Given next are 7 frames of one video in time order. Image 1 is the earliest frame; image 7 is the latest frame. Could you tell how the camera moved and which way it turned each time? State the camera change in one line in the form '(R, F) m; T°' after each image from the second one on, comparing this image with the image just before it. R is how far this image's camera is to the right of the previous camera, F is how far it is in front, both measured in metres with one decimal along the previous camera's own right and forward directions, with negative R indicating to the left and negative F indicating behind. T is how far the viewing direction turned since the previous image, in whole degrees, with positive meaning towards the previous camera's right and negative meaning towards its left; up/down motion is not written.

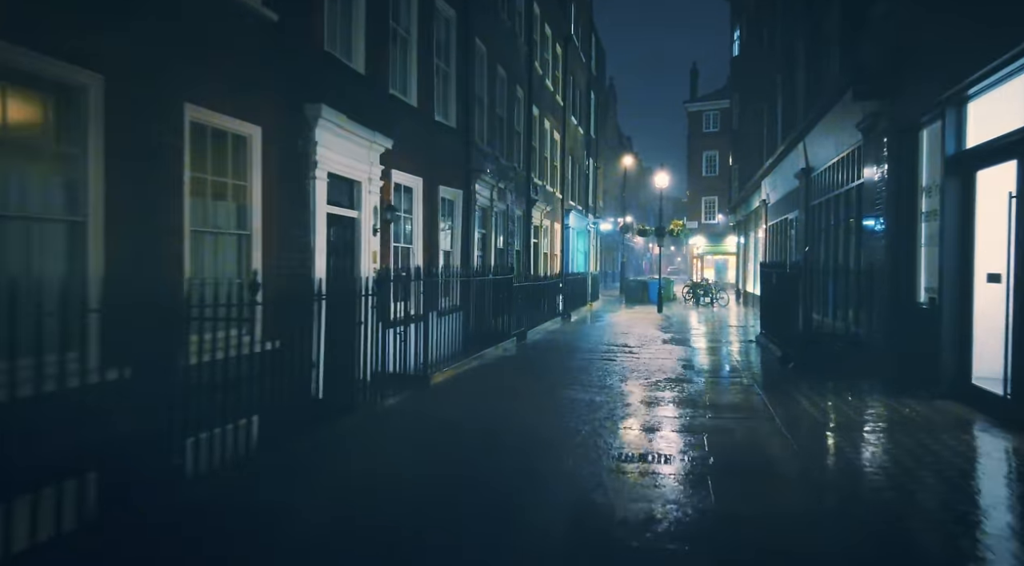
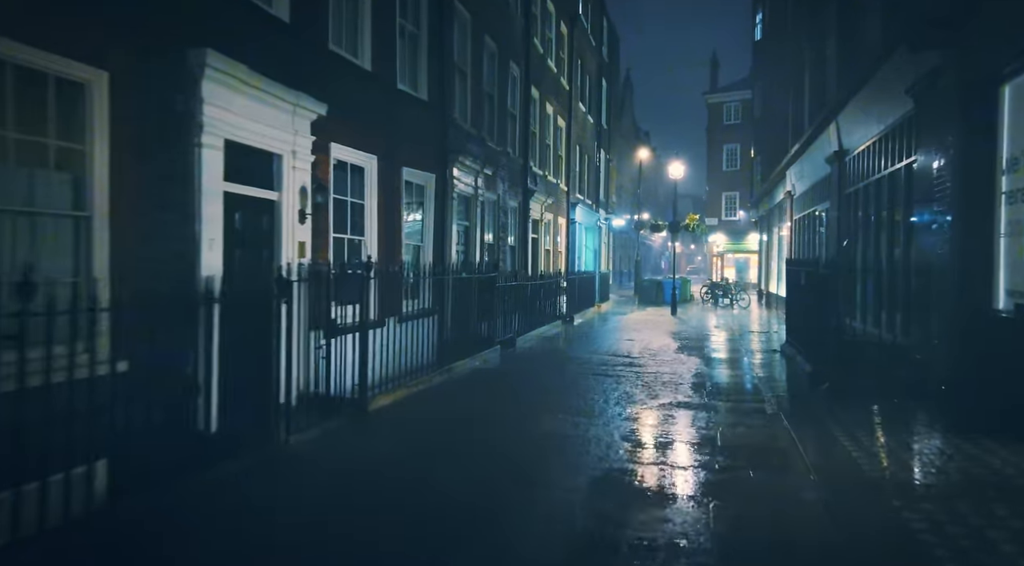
(+0.6, +1.8) m; -2°
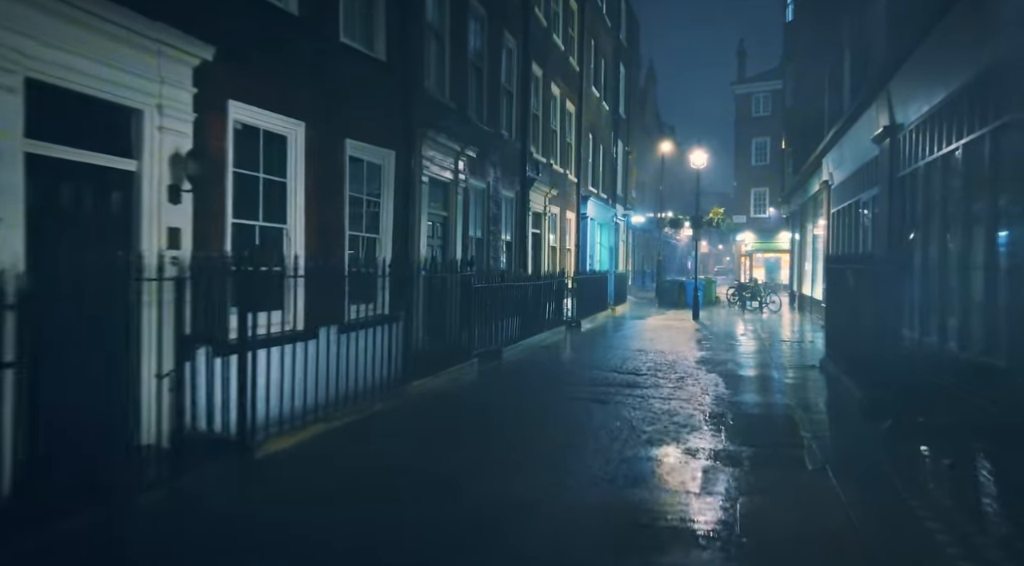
(+0.6, +1.9) m; -2°
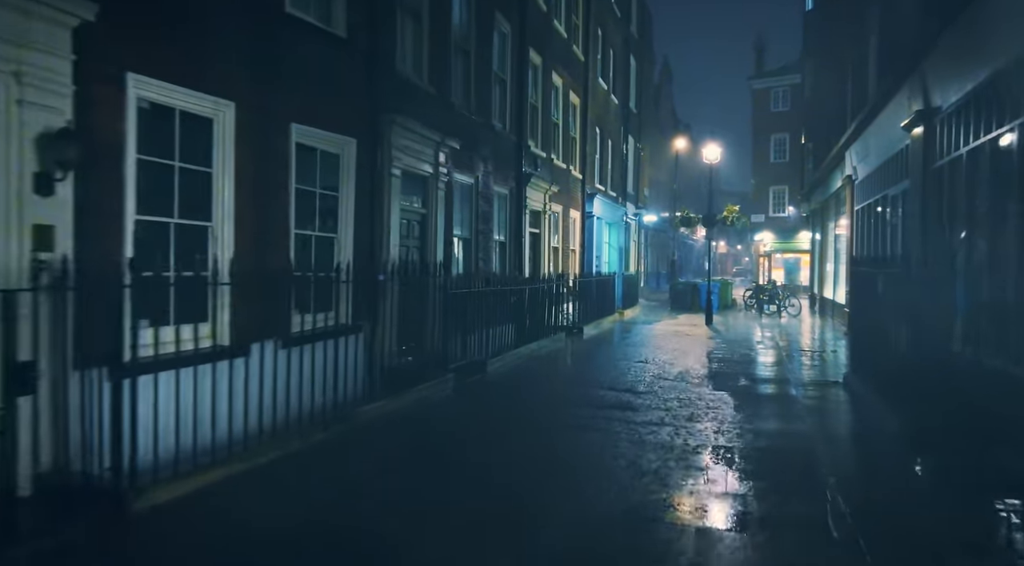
(+0.4, +1.1) m; -1°
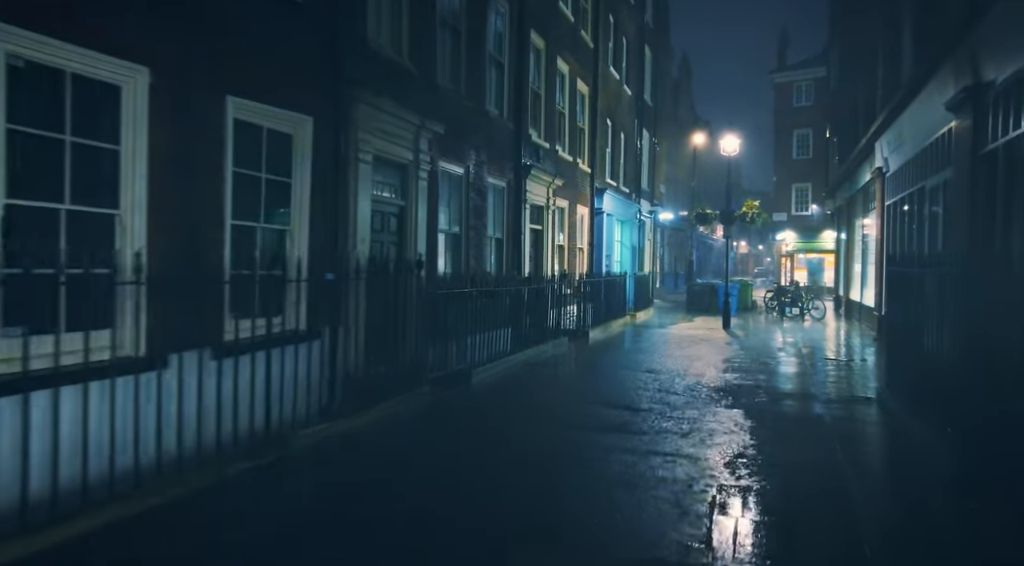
(+0.4, +1.1) m; -2°
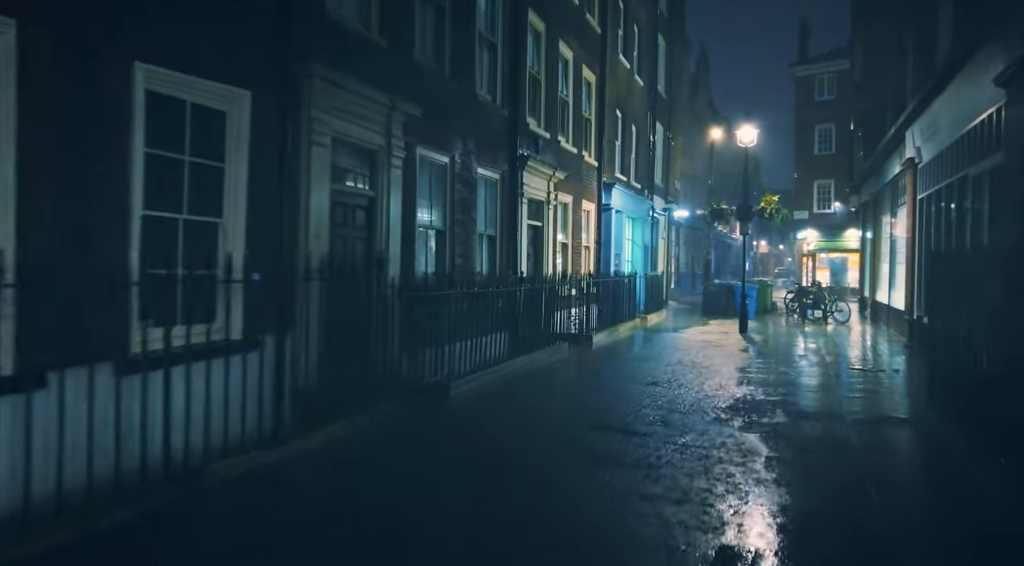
(+0.4, +1.0) m; -2°
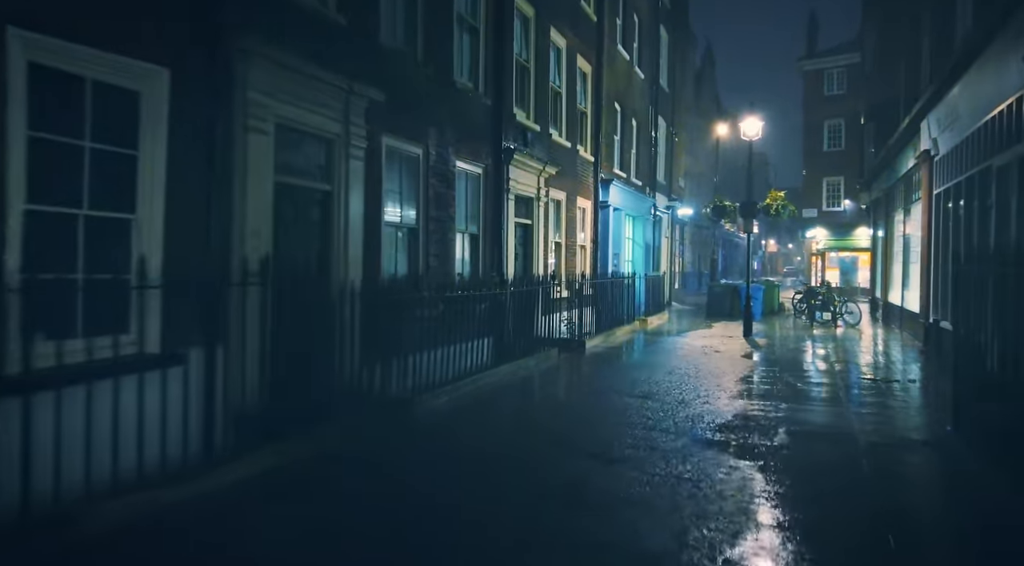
(+0.4, +0.8) m; -1°
